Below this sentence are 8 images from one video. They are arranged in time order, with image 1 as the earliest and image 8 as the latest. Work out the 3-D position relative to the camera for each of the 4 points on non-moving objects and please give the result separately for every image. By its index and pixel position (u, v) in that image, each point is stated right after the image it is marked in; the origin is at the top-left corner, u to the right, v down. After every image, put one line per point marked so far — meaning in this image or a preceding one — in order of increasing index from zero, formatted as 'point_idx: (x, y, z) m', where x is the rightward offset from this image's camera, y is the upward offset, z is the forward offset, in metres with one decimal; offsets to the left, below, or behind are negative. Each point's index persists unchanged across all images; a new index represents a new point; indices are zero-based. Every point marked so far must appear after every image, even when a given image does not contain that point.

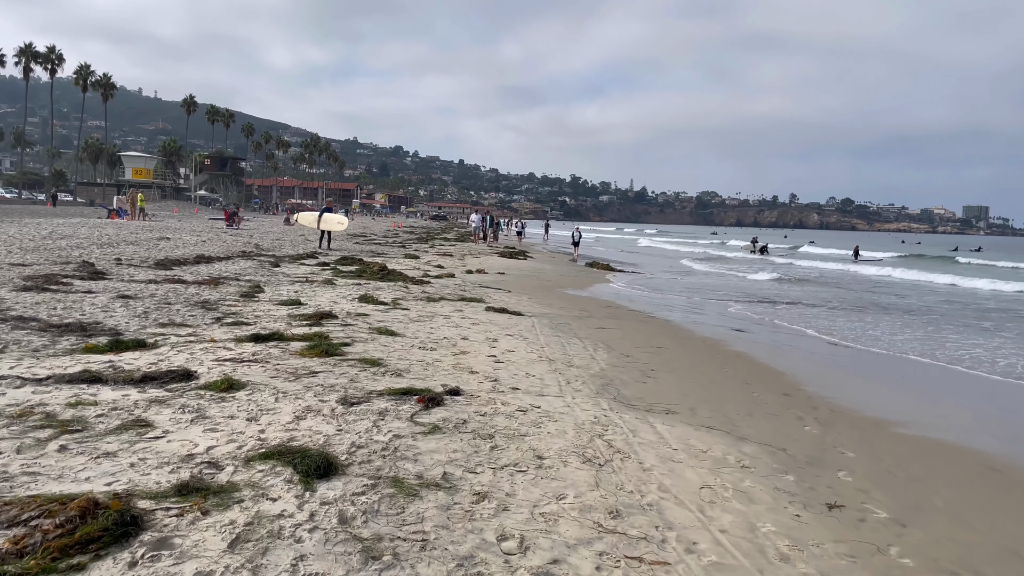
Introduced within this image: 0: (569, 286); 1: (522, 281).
0: (+1.2, 0.0, +17.1) m
1: (+0.2, +0.2, +16.9) m
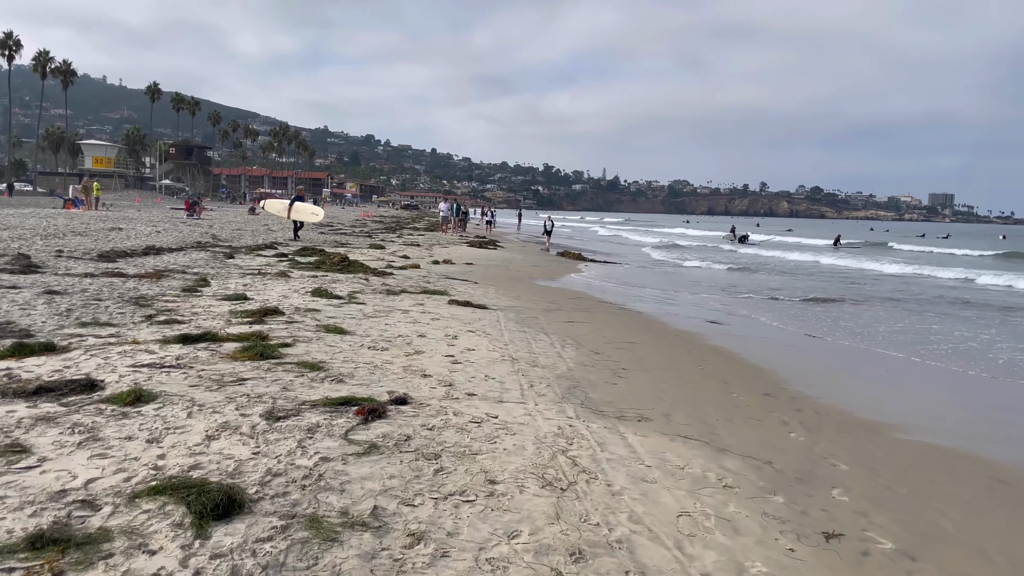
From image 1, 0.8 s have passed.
0: (+0.6, +0.2, +16.6) m
1: (-0.4, +0.3, +16.3) m
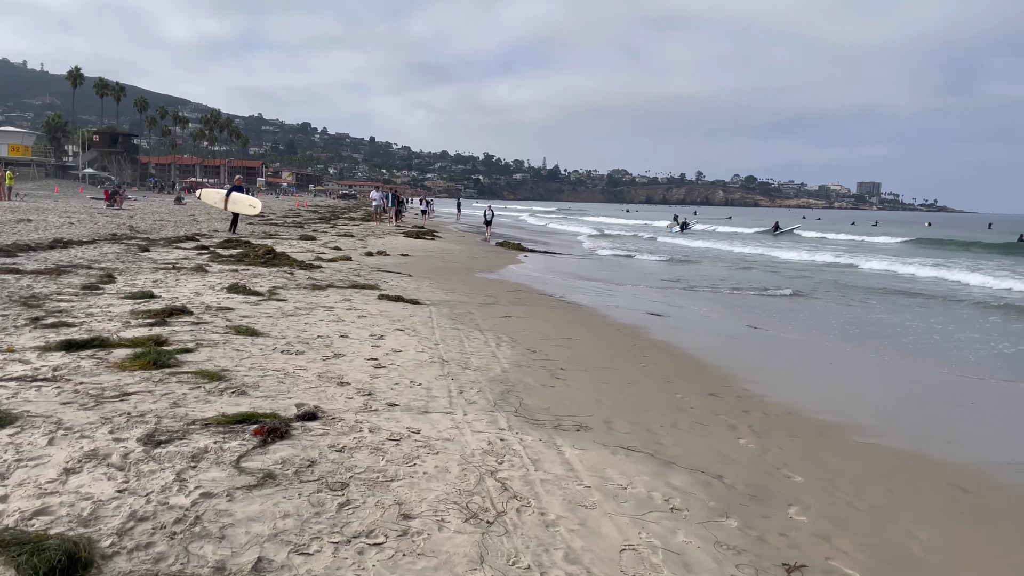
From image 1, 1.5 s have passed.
0: (-0.7, +0.4, +16.1) m
1: (-1.7, +0.5, +15.7) m
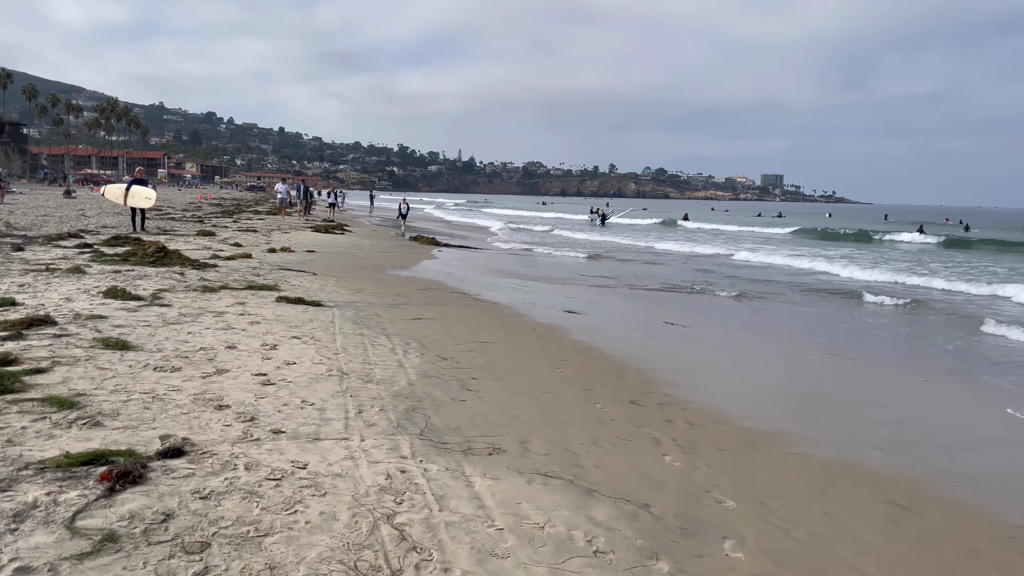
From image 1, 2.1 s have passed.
0: (-2.4, +0.5, +15.4) m
1: (-3.3, +0.5, +15.0) m
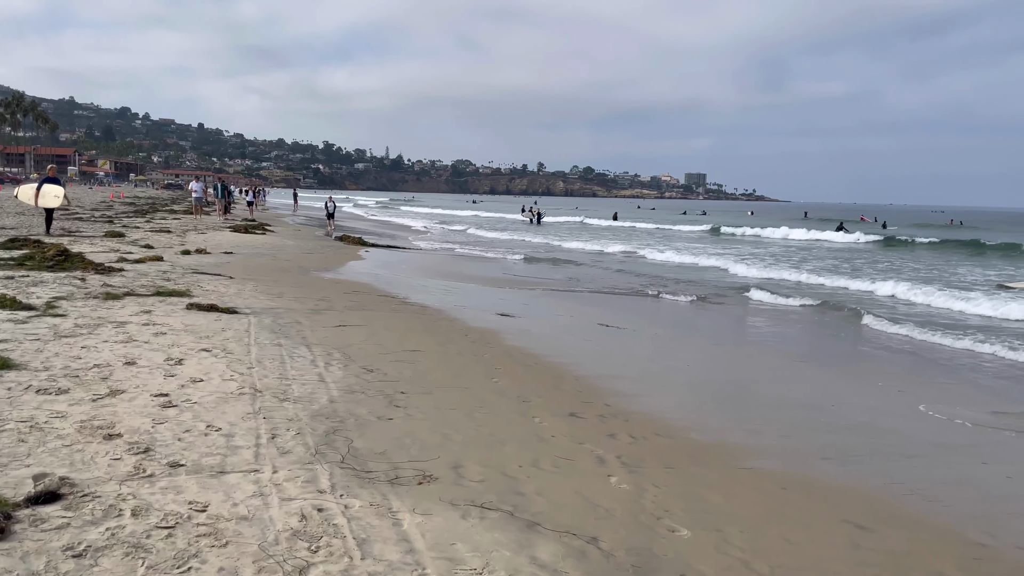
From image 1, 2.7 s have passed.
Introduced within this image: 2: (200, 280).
0: (-3.7, +0.4, +14.8) m
1: (-4.5, +0.5, +14.3) m
2: (-4.1, +0.1, +10.7) m
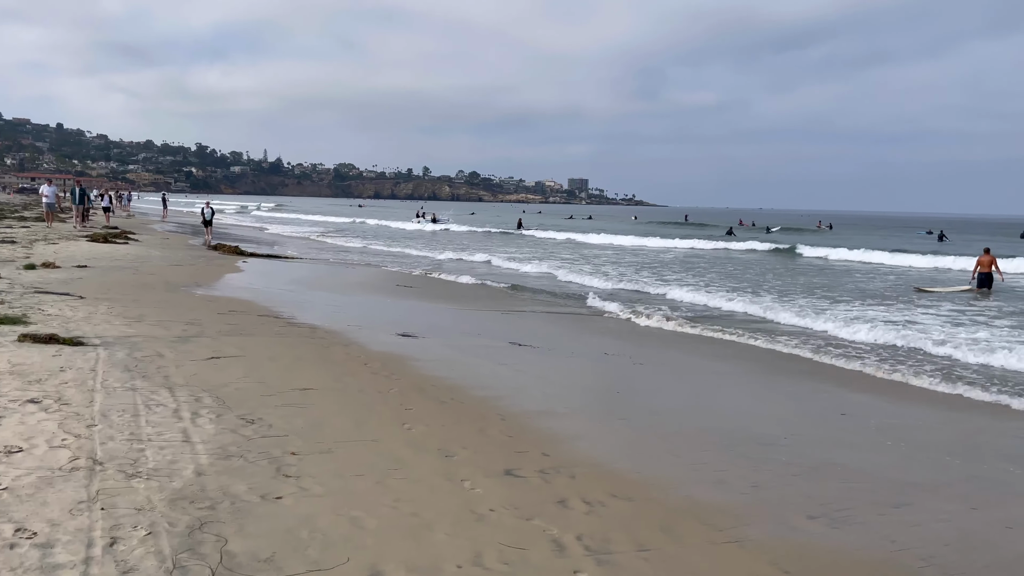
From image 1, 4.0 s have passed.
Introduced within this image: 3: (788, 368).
0: (-5.4, +0.1, +13.2) m
1: (-6.2, +0.2, +12.5) m
2: (-5.3, -0.1, +9.1) m
3: (+2.9, -0.8, +8.5) m
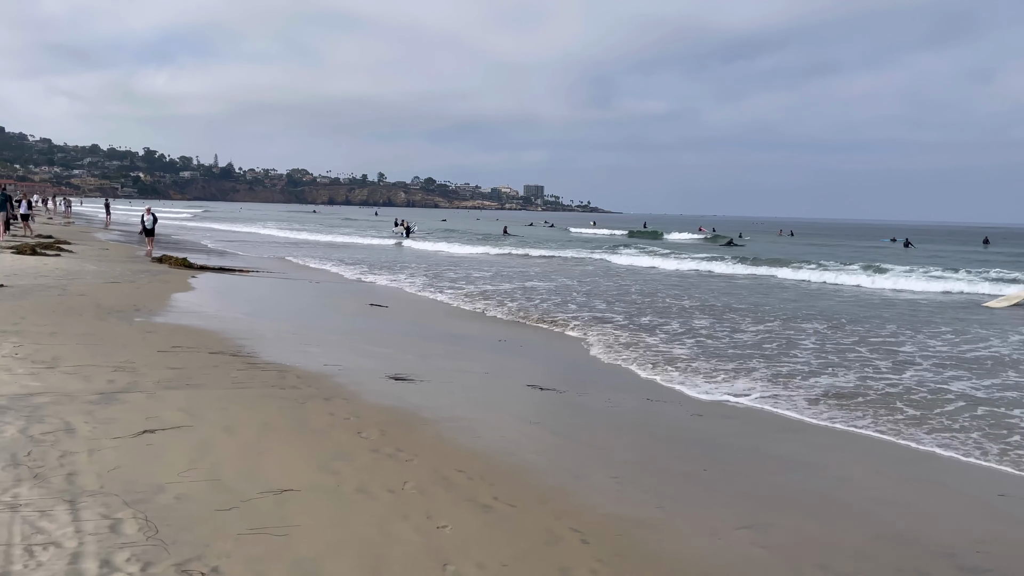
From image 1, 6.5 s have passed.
0: (-5.4, -0.2, +11.1) m
1: (-6.2, -0.2, +10.4) m
2: (-5.1, -0.4, +7.0) m
3: (+3.1, -1.1, +6.8) m
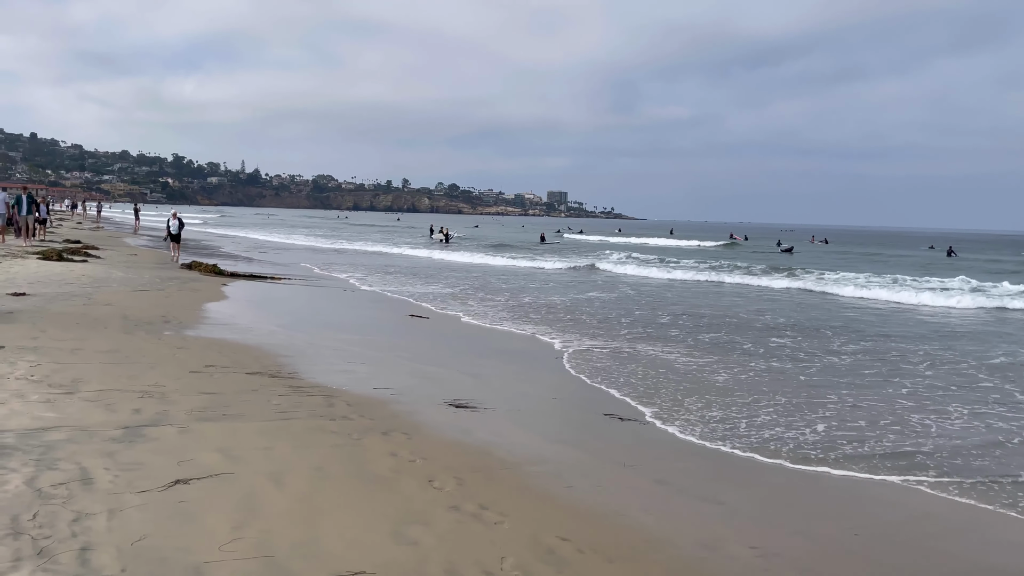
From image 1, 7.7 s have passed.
0: (-4.7, -0.3, +10.3) m
1: (-5.5, -0.3, +9.7) m
2: (-4.5, -0.5, +6.2) m
3: (+3.7, -1.2, +5.8) m
